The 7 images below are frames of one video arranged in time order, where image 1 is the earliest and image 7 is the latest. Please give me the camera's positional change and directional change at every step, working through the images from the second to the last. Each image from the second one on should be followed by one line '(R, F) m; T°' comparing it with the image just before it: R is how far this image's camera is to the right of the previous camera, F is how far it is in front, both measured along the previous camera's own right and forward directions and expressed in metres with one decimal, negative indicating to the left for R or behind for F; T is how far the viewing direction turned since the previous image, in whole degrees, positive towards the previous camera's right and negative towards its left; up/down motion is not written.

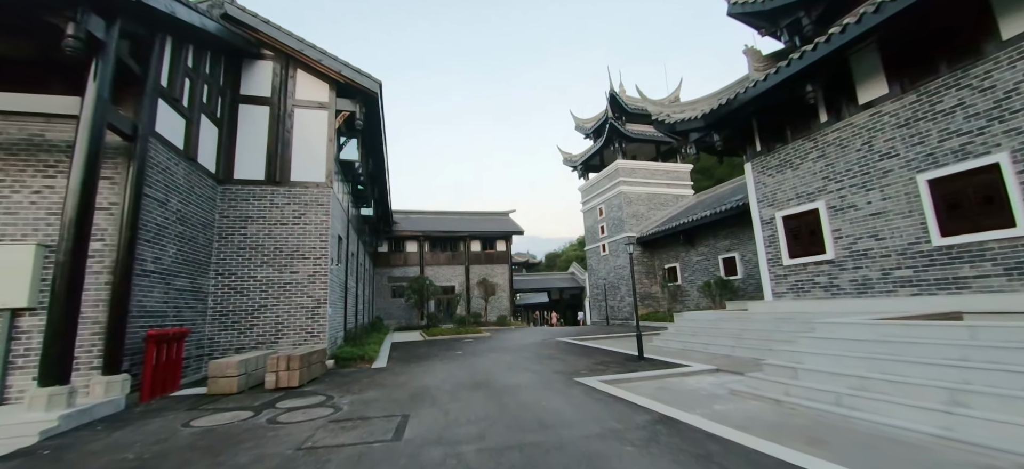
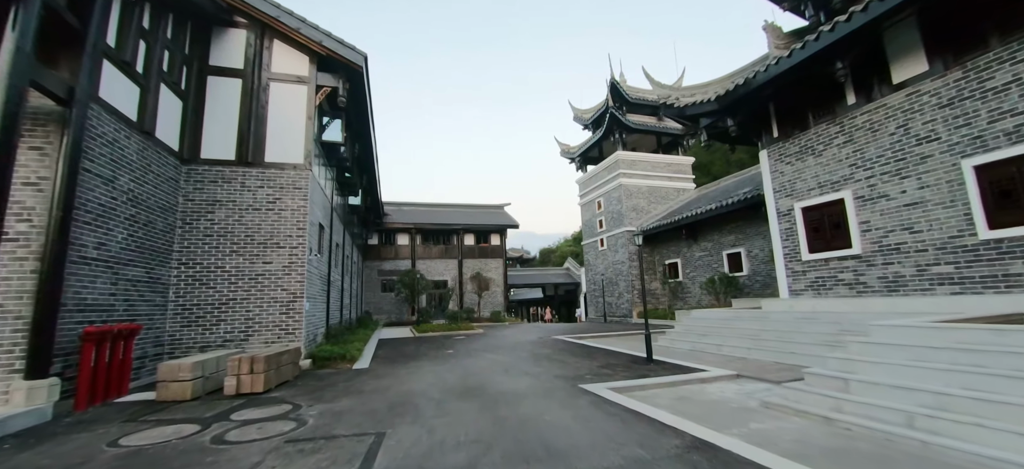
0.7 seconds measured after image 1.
(0.0, +0.7) m; +1°
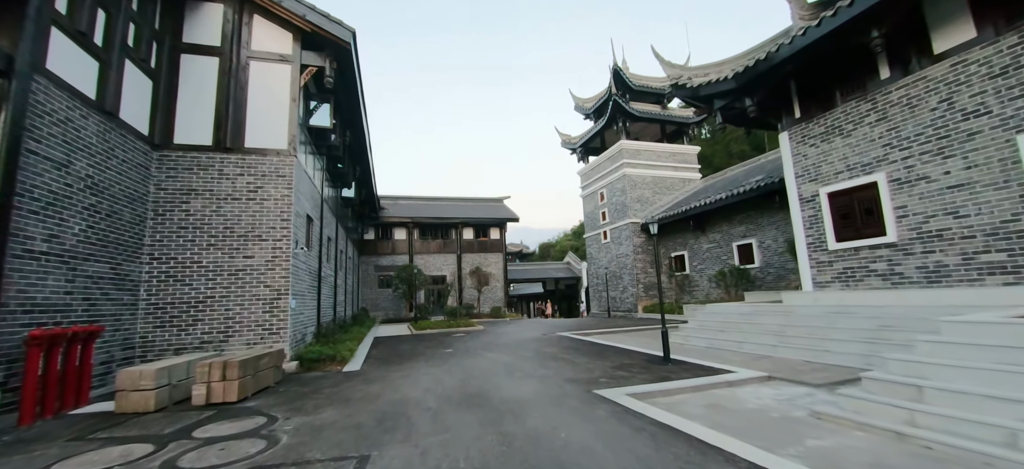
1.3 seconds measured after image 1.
(-0.1, +0.5) m; 0°
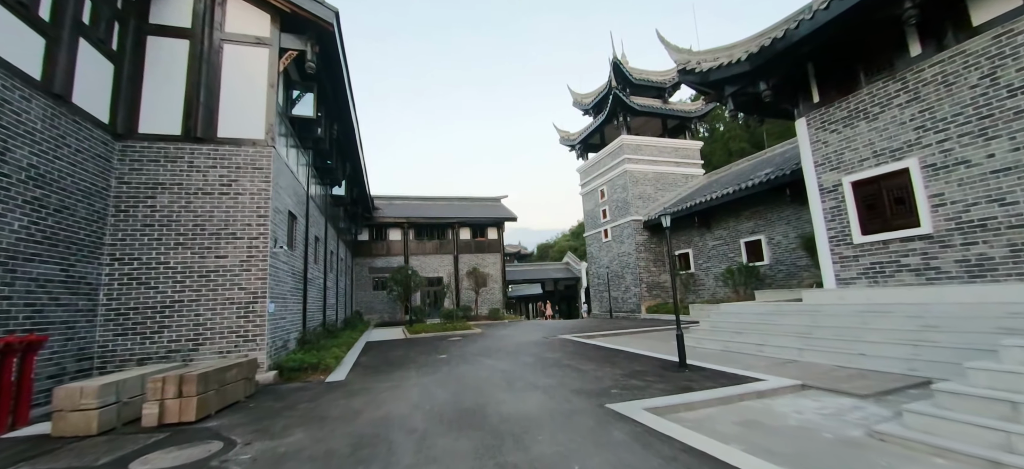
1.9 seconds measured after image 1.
(0.0, +0.5) m; 0°
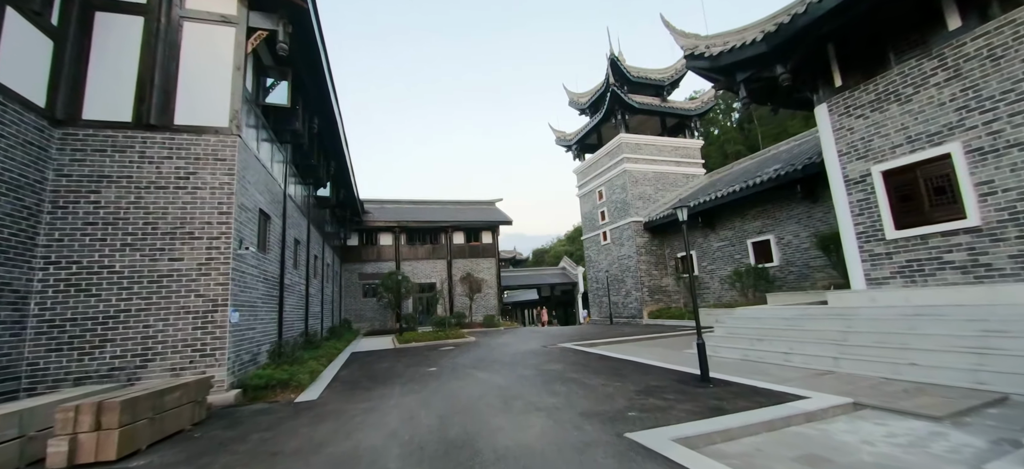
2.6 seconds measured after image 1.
(0.0, +0.6) m; +1°
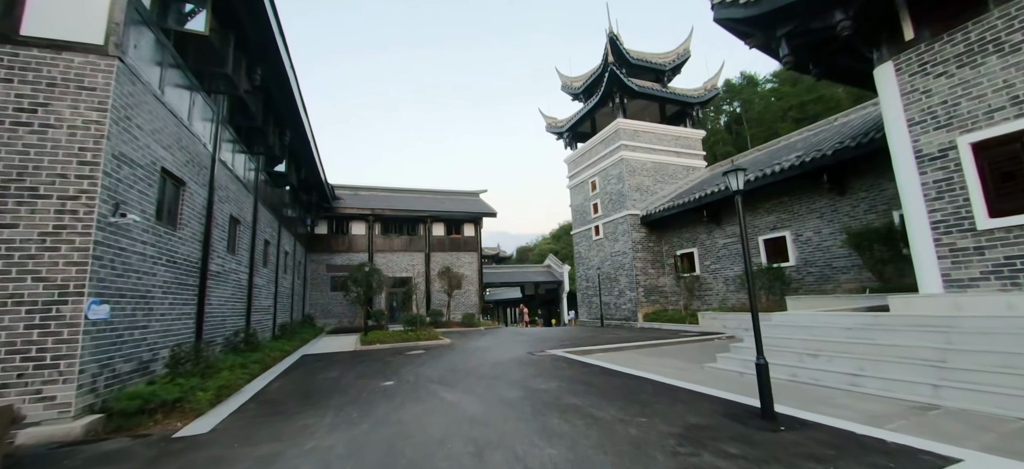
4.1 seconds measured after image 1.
(0.0, +1.4) m; +2°
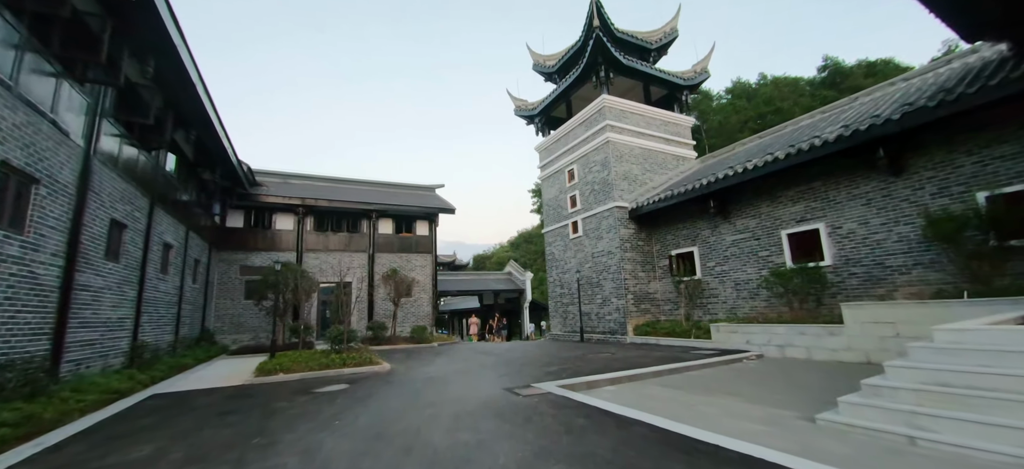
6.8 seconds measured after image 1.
(-0.2, +2.4) m; +6°
